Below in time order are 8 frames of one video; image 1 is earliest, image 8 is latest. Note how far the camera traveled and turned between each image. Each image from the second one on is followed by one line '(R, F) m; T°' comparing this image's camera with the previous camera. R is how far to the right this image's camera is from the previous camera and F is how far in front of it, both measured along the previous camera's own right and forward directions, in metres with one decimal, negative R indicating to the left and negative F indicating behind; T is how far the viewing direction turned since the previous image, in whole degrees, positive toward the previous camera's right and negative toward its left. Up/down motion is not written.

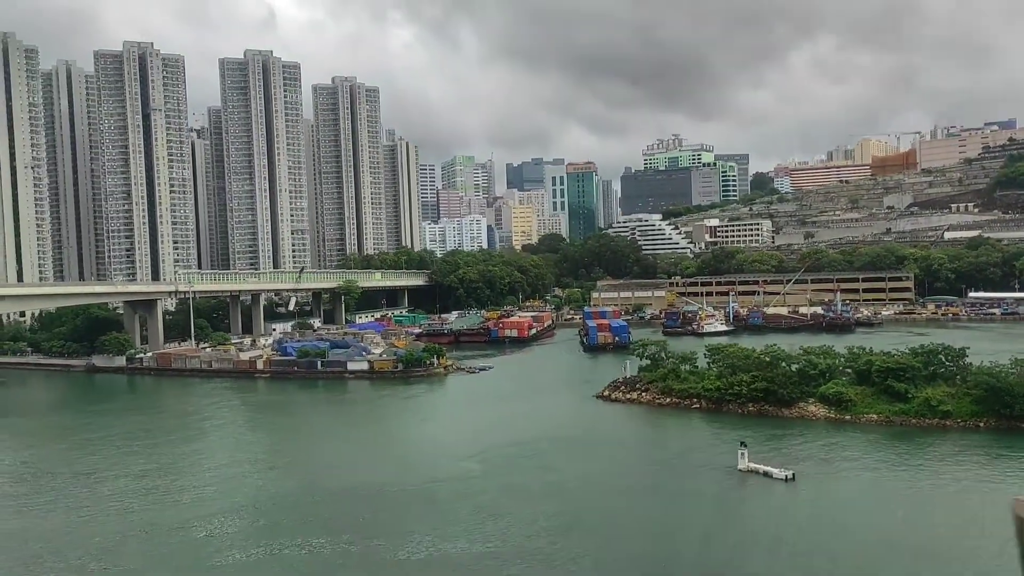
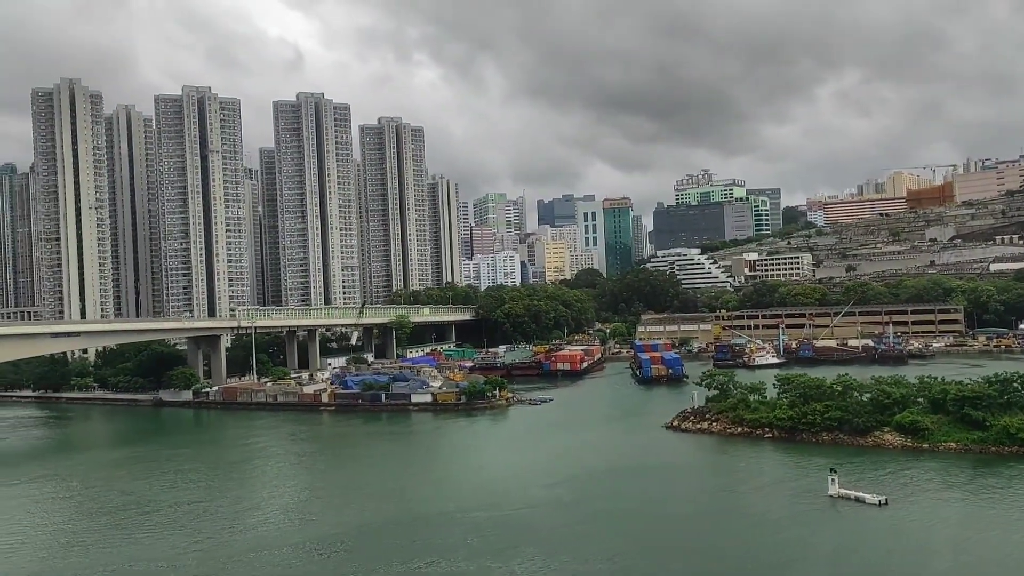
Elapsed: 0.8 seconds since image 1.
(-0.6, -0.3) m; -2°
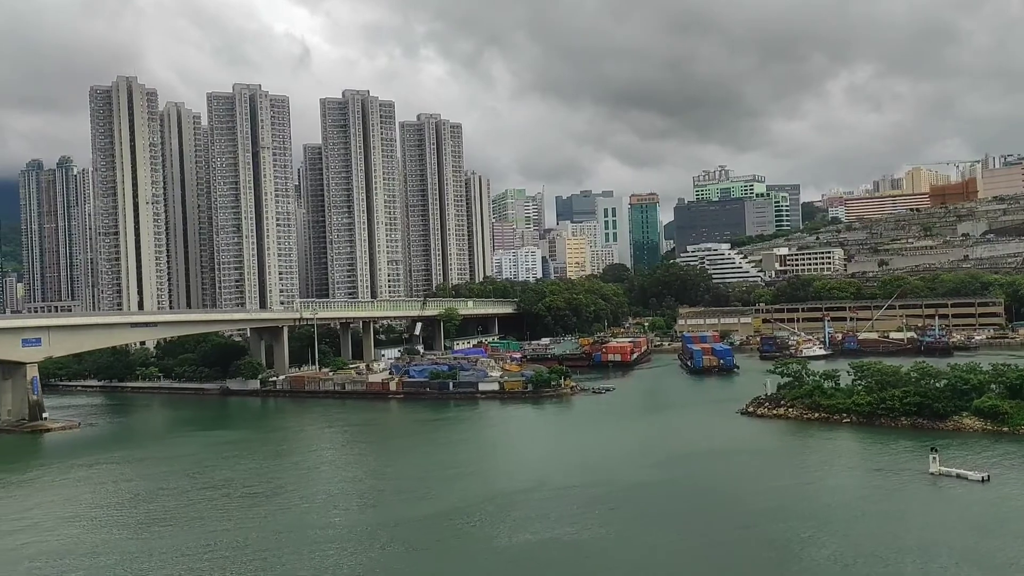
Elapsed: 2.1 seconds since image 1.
(-1.1, -0.5) m; -1°
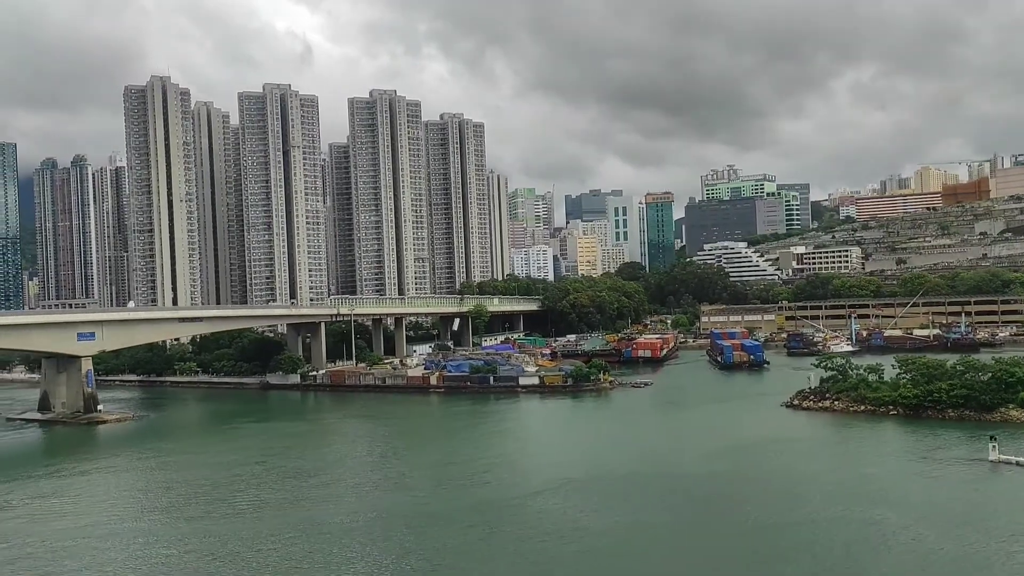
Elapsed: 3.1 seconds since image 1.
(-0.7, -0.3) m; 0°
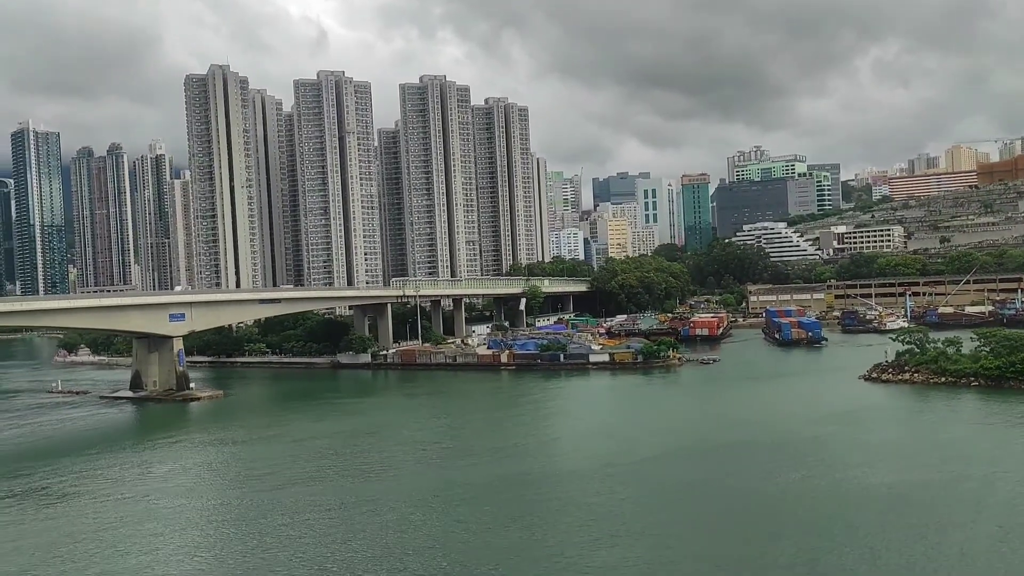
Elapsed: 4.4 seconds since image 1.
(-1.0, -0.5) m; -1°
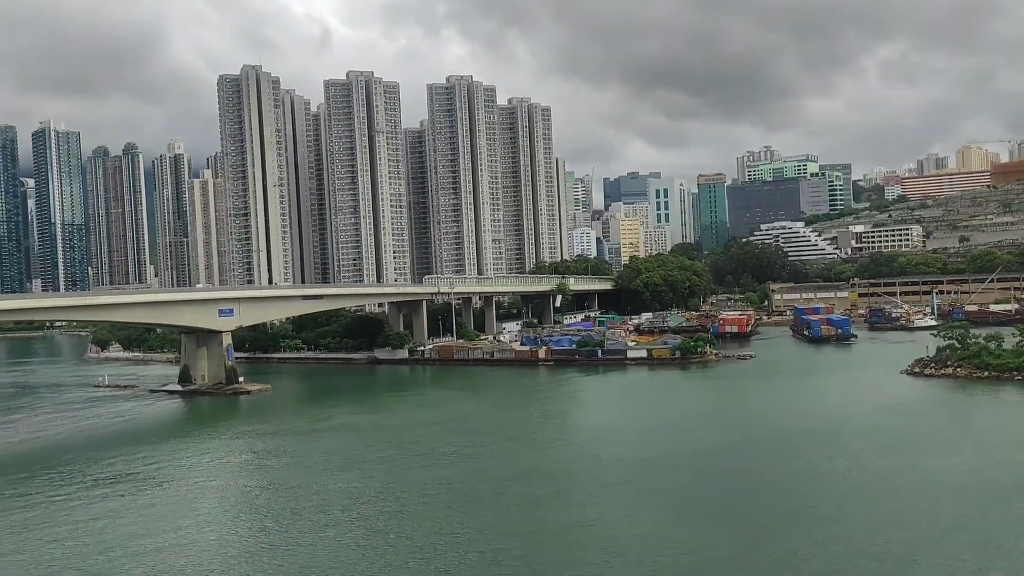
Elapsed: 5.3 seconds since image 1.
(-0.7, -0.3) m; 0°
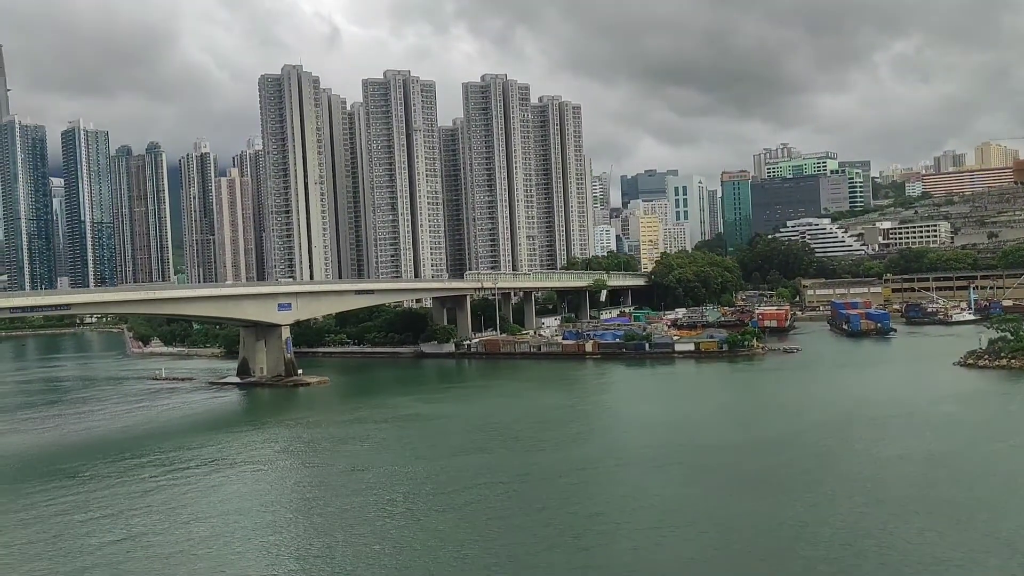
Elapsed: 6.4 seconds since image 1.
(-0.8, -0.3) m; -1°
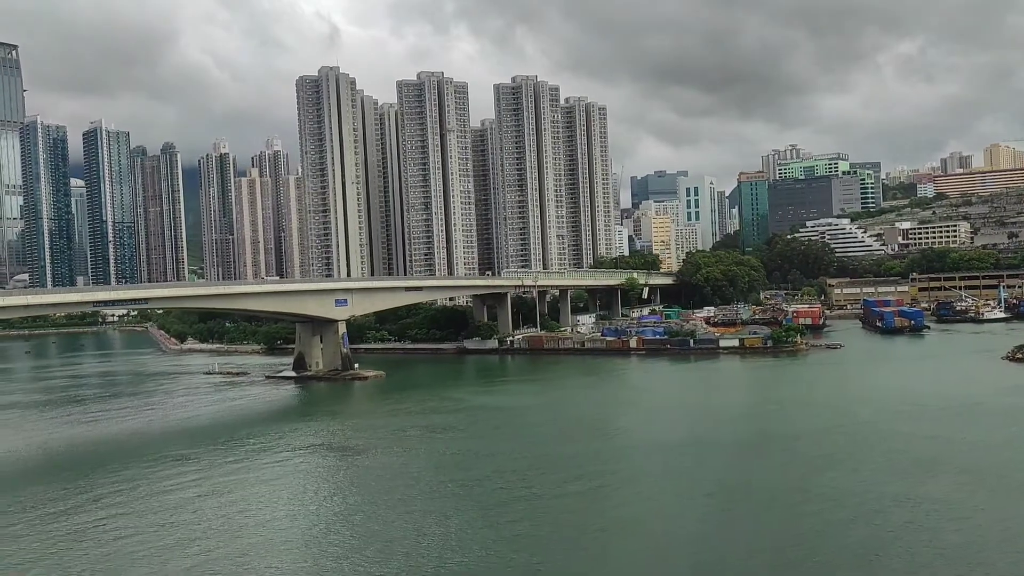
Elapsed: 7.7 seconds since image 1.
(-1.0, -0.4) m; 0°
